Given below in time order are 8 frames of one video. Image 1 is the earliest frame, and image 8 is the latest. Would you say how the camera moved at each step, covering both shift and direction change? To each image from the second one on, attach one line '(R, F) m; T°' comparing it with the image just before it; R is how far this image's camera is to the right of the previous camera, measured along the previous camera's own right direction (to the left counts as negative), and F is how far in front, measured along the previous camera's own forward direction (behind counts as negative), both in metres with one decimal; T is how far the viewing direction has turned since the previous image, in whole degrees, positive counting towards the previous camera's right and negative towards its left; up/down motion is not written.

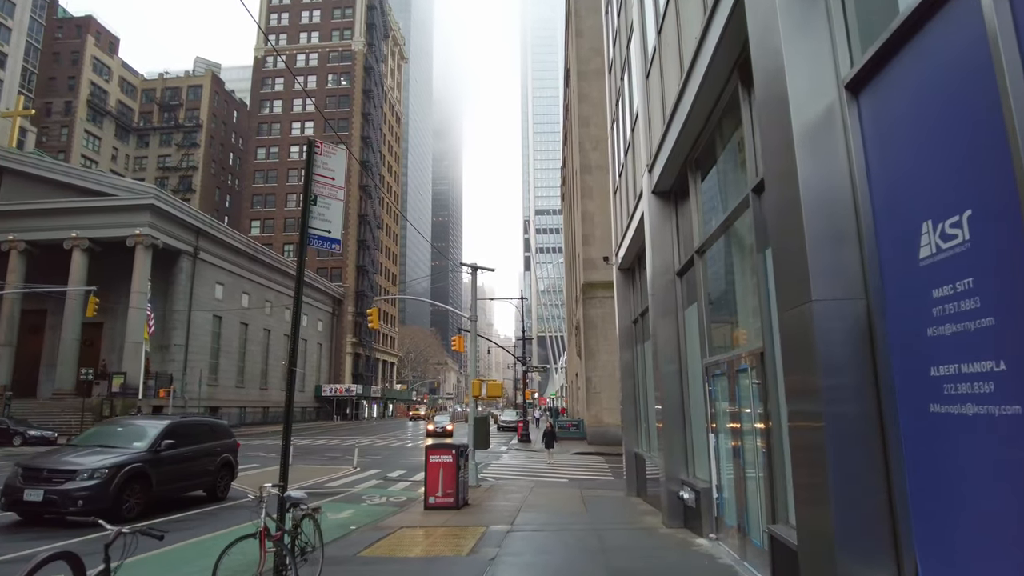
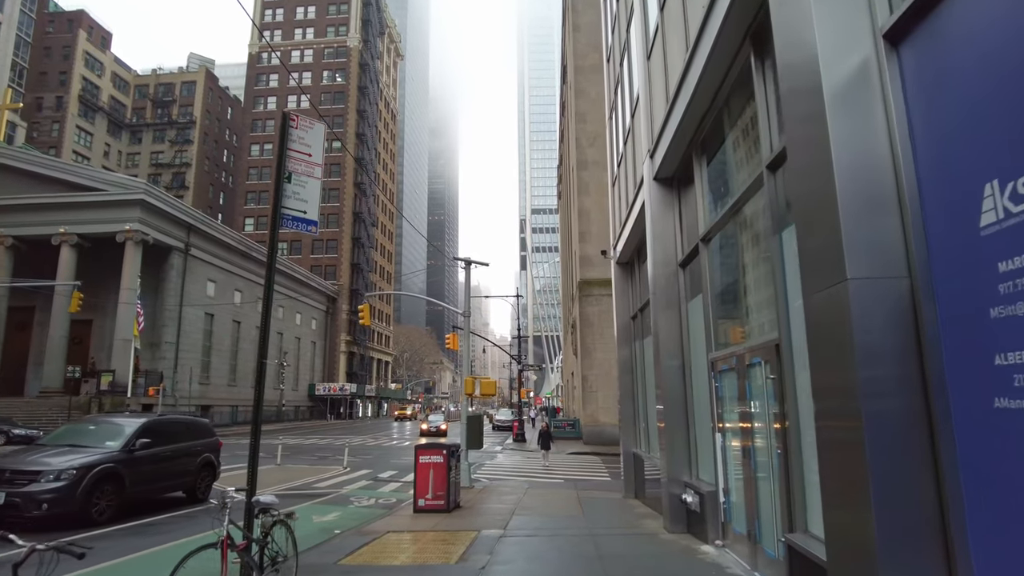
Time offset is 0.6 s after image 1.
(0.0, +0.5) m; 0°
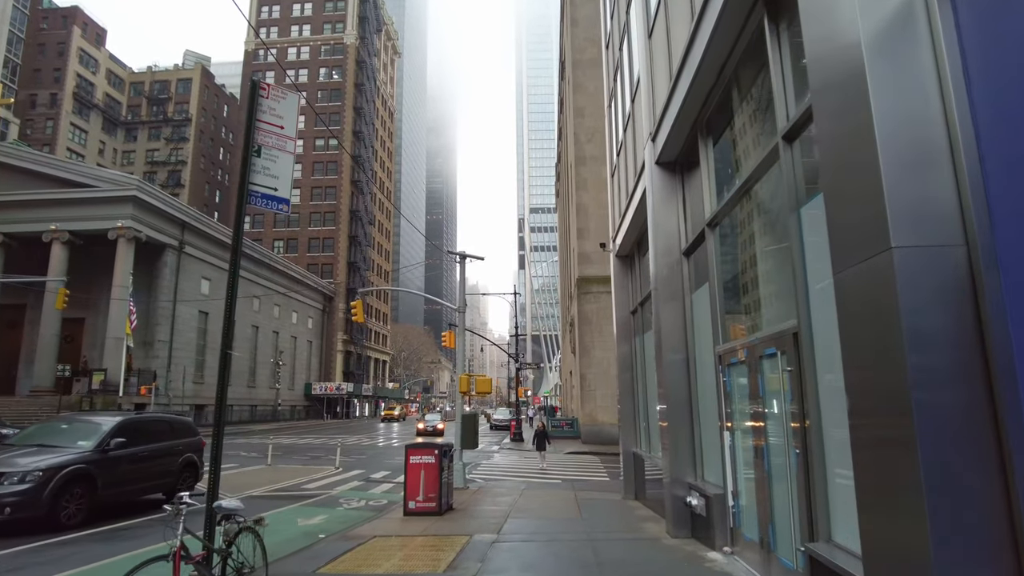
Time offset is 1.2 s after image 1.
(+0.1, +0.5) m; 0°
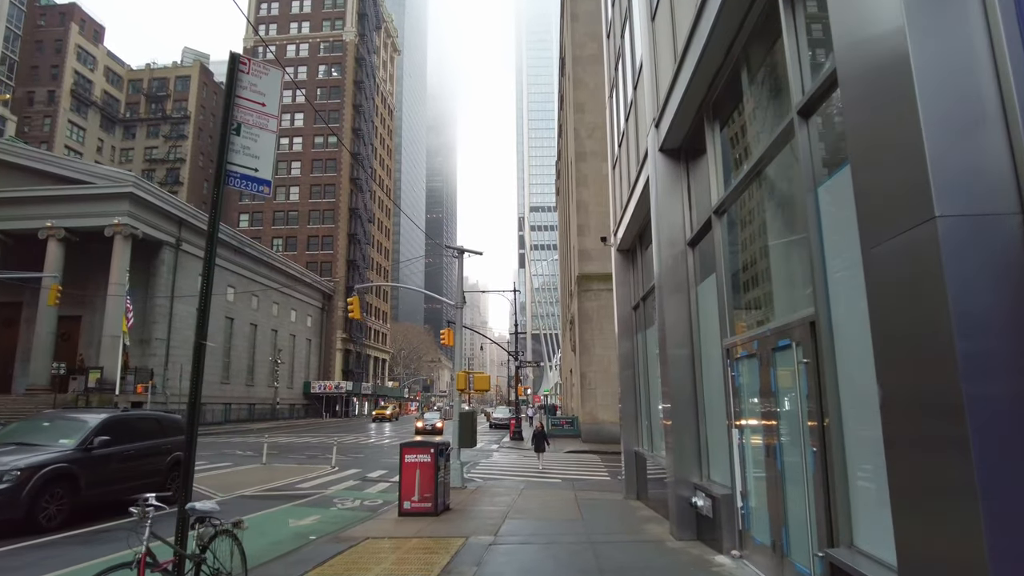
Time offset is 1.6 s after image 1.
(0.0, +0.4) m; 0°
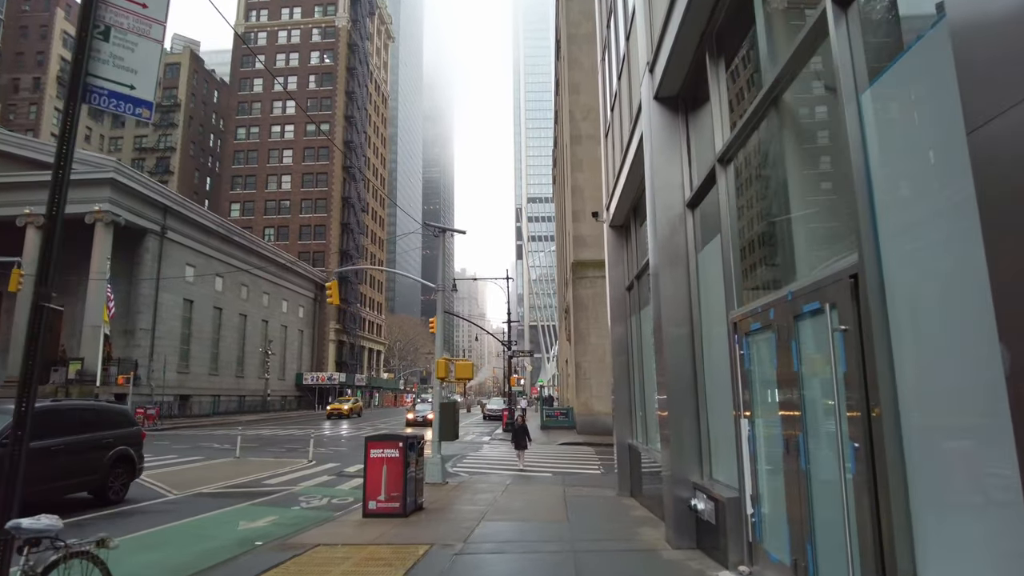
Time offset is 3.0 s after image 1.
(+0.3, +1.2) m; 0°
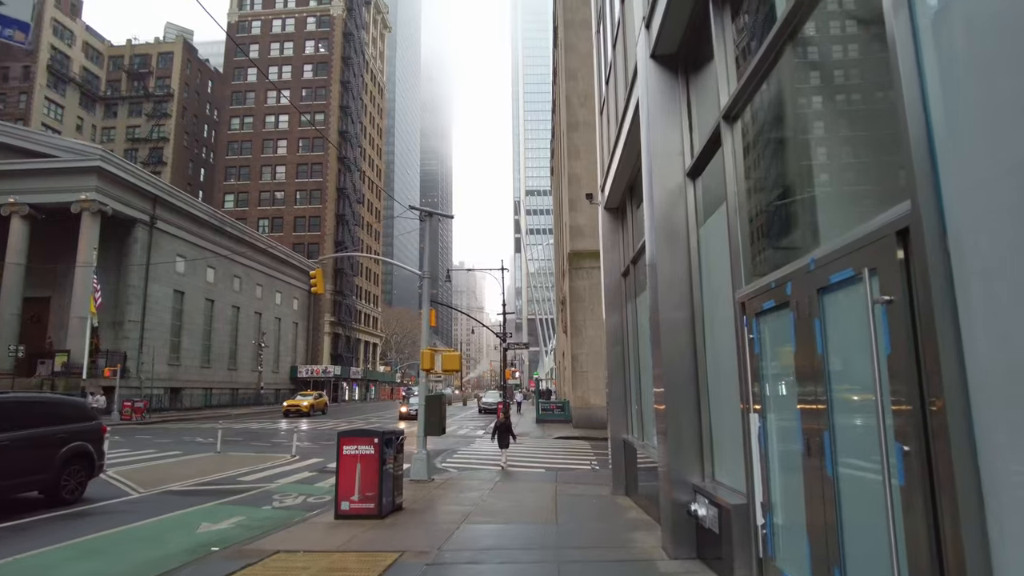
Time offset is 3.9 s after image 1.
(+0.2, +0.8) m; 0°
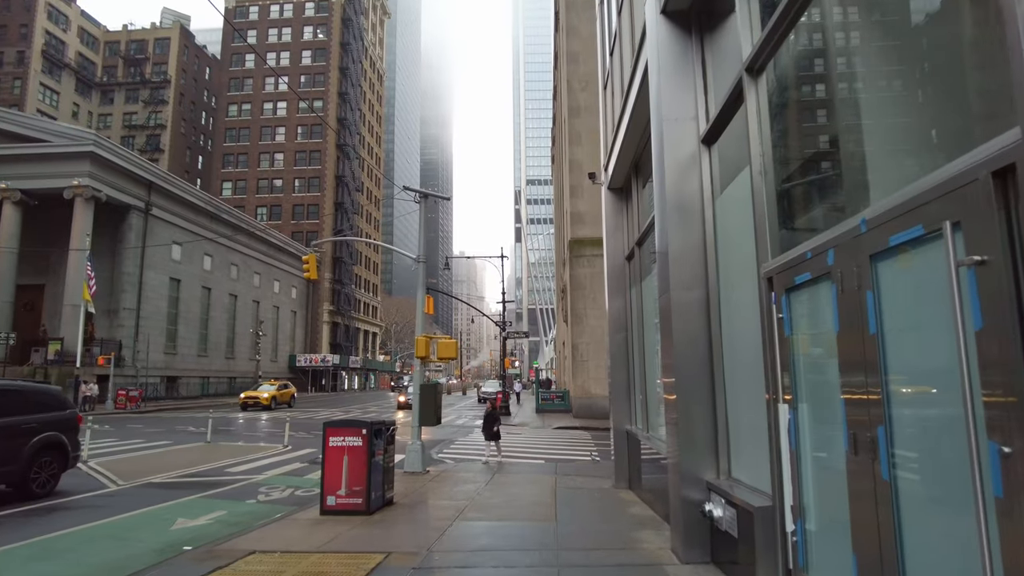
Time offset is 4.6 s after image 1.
(0.0, +0.6) m; 0°
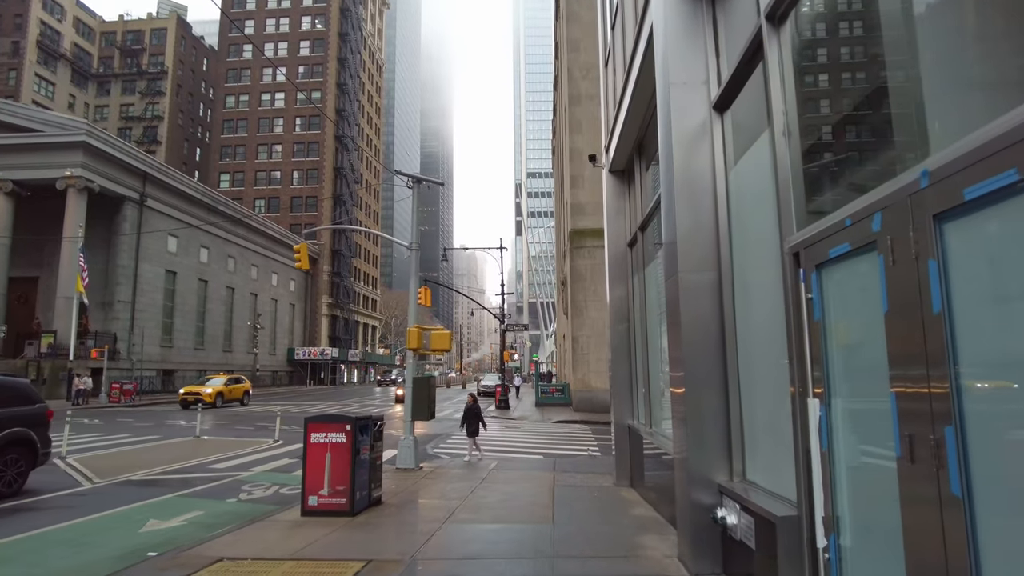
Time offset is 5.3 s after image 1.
(+0.1, +0.6) m; 0°
